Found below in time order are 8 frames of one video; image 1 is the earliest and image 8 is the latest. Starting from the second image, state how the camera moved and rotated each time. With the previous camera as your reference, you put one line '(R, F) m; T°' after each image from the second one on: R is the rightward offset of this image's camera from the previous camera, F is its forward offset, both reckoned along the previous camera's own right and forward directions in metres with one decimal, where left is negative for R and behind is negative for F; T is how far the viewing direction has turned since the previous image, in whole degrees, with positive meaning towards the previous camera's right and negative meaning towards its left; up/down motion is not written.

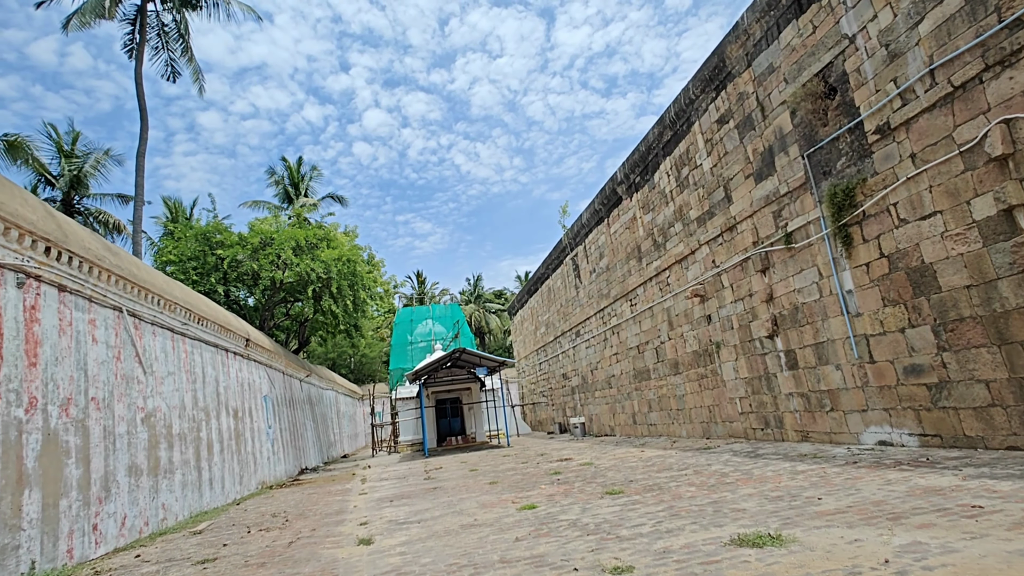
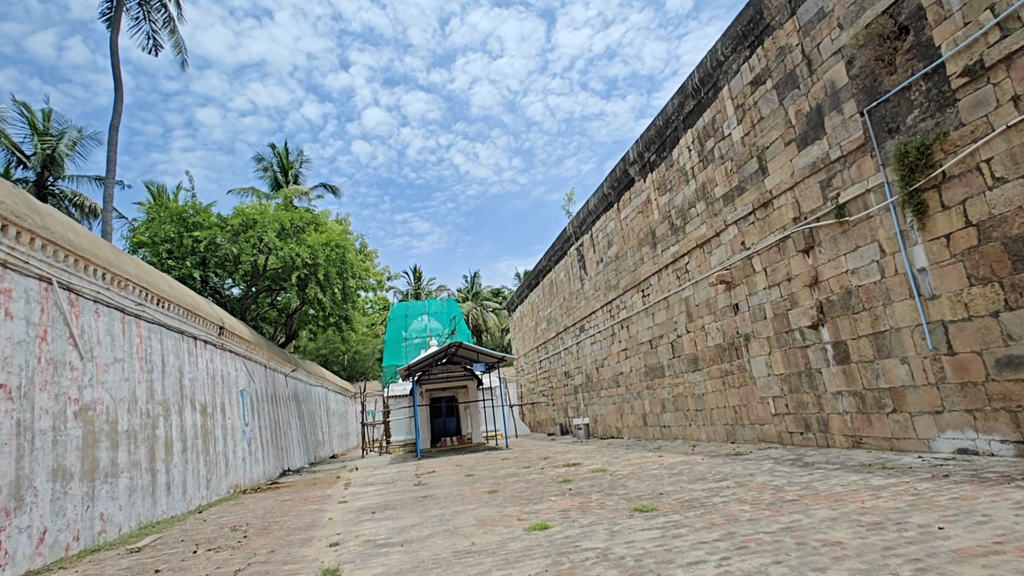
(-0.1, +1.0) m; 0°
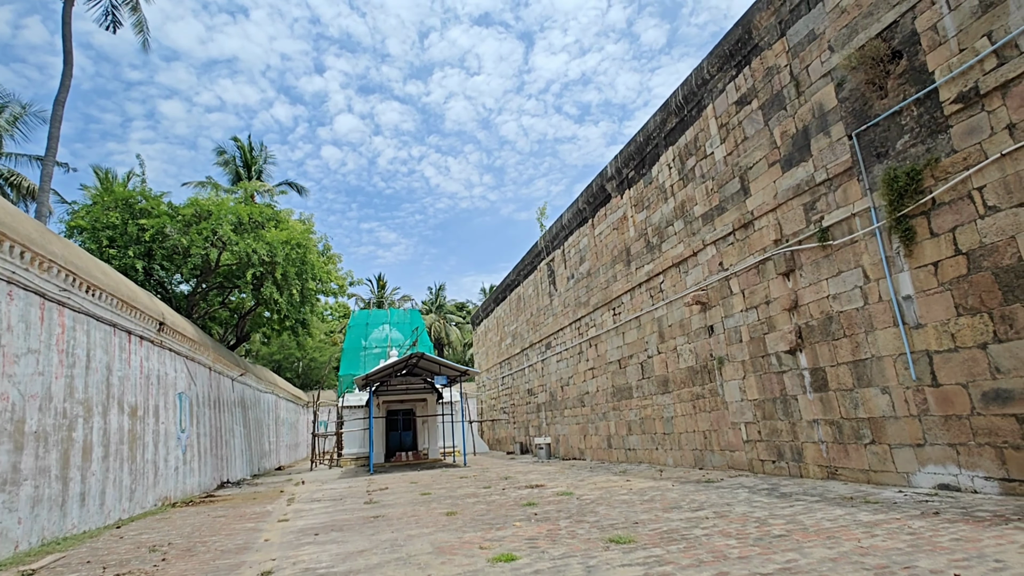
(-0.1, +0.4) m; +4°
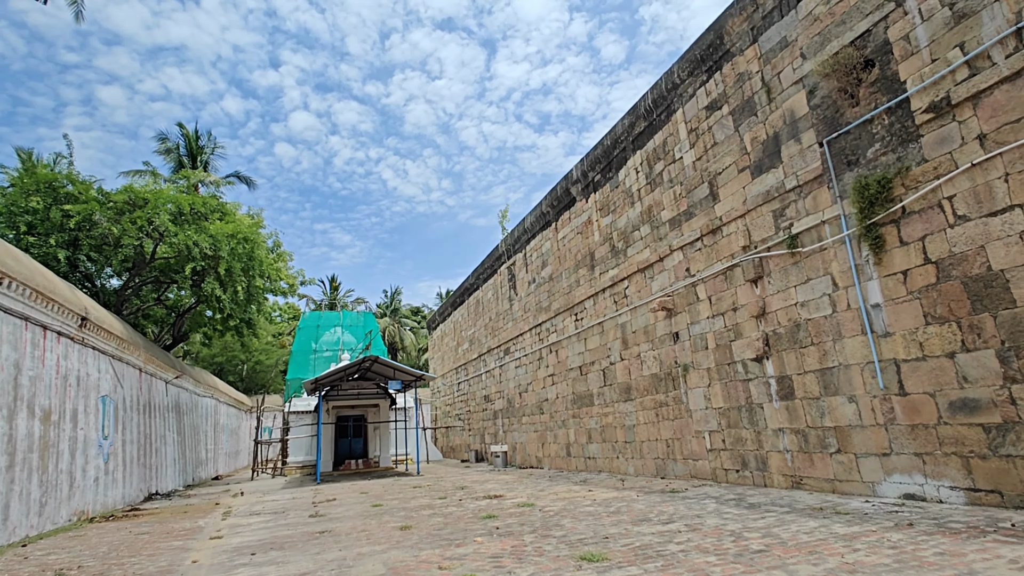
(-0.1, +0.3) m; +5°
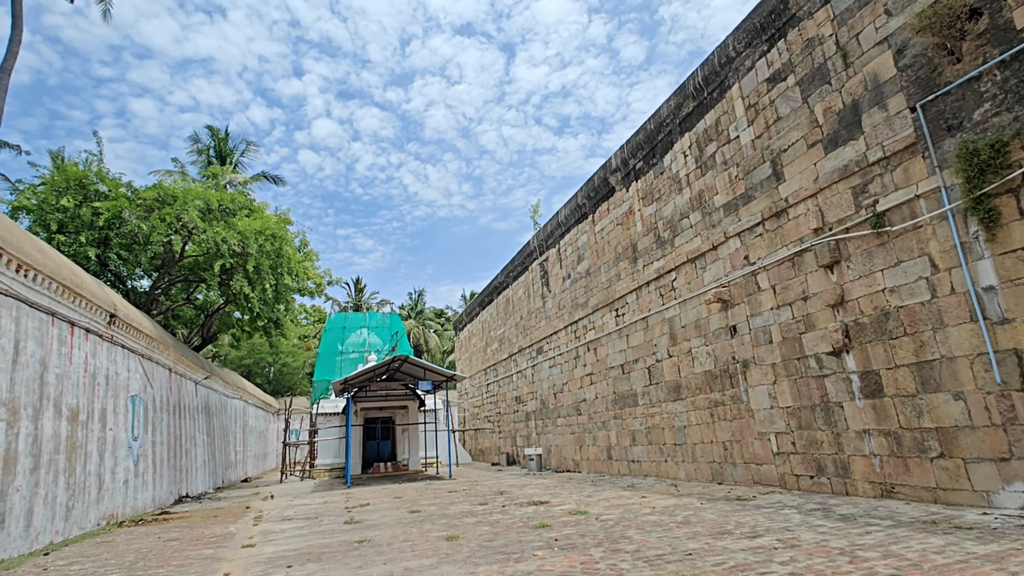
(-0.3, +0.5) m; -2°
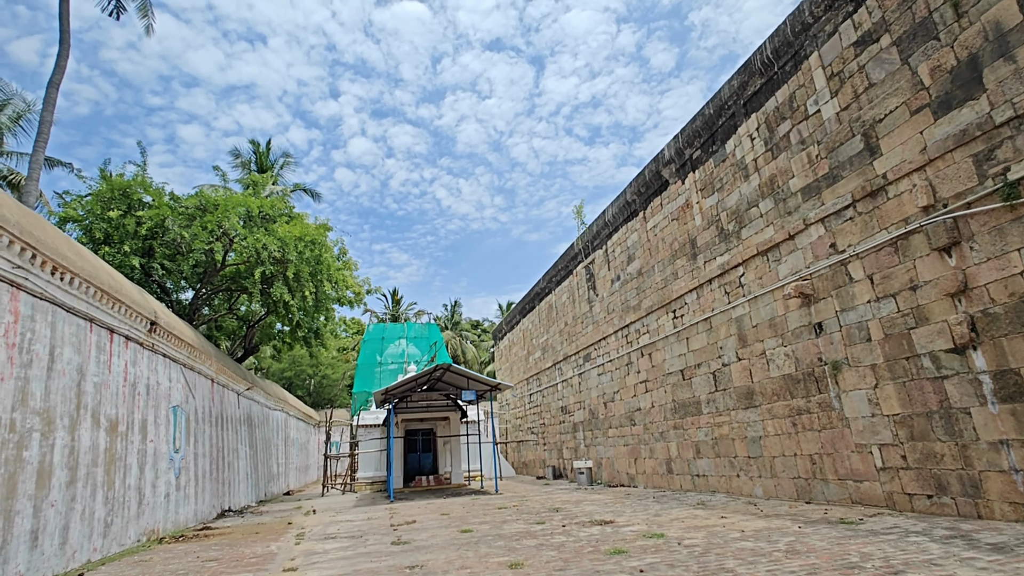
(-0.3, +0.6) m; -4°
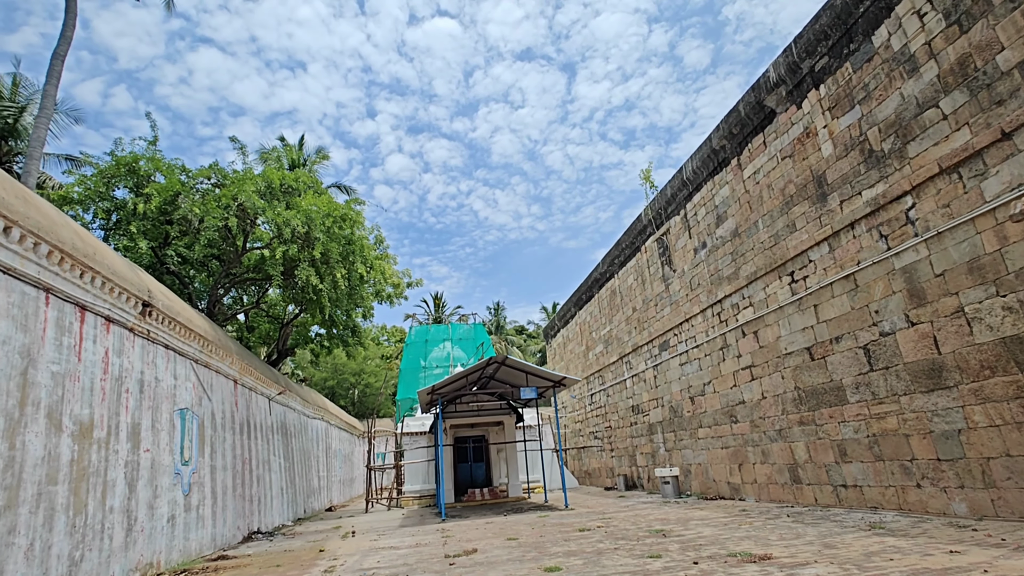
(-0.5, +1.8) m; -4°
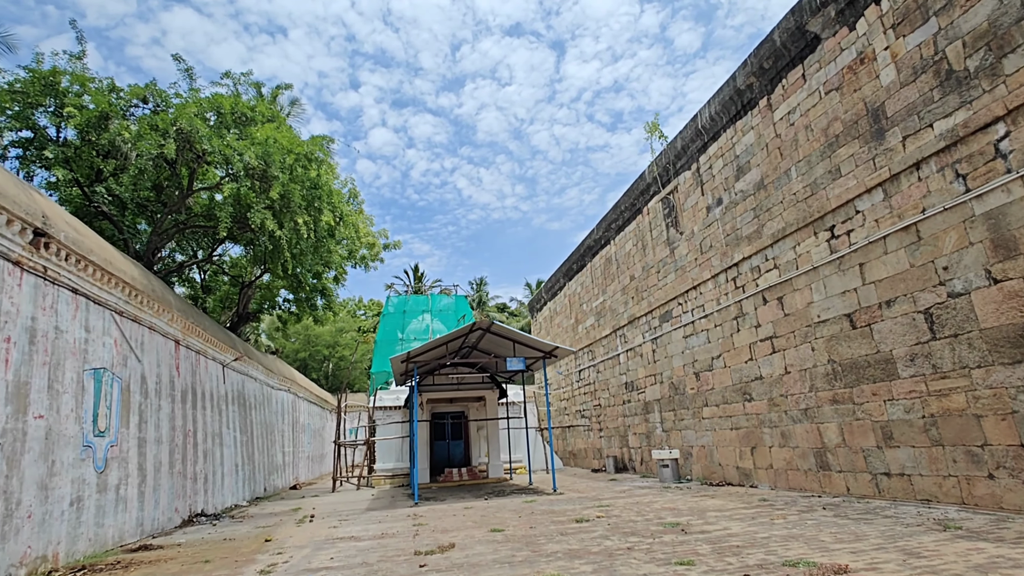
(-0.1, +1.1) m; +2°
